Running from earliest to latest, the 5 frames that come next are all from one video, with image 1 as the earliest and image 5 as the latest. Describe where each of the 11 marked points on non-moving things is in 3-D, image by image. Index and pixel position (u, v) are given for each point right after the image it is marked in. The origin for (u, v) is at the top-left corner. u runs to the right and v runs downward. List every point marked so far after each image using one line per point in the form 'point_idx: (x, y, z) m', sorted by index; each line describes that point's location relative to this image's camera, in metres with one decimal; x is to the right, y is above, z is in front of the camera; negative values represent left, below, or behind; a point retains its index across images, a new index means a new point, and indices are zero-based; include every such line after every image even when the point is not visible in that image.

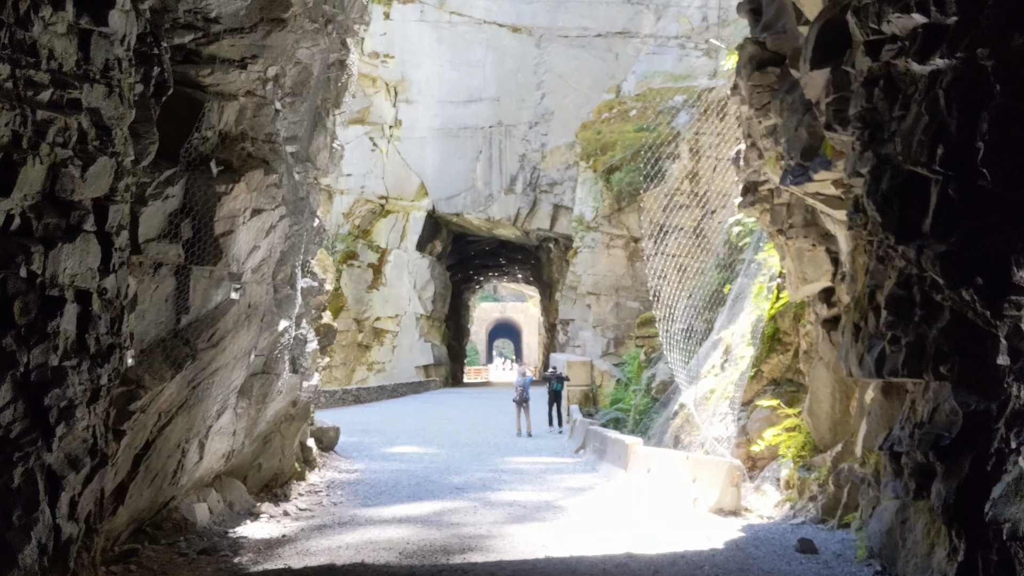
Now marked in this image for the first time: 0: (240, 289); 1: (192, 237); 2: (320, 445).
0: (-2.3, 0.0, +7.2) m
1: (-2.5, +0.4, +6.6) m
2: (-2.7, -2.2, +11.8) m
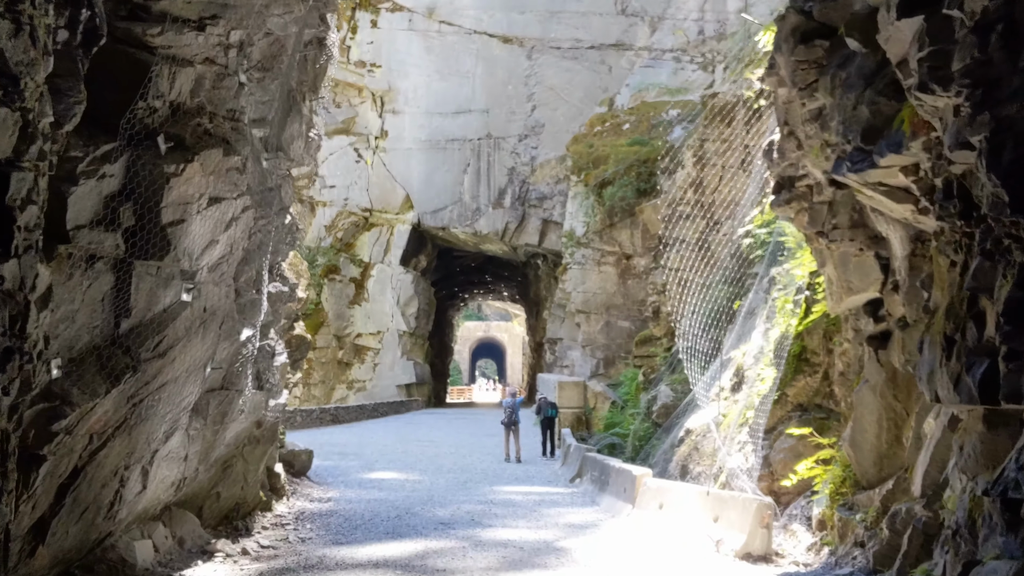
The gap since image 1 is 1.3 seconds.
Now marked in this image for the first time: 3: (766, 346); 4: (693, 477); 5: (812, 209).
0: (-2.3, 0.0, +6.2) m
1: (-2.5, +0.4, +5.6) m
2: (-2.8, -2.3, +10.7) m
3: (+3.2, -0.7, +10.4) m
4: (+2.2, -2.3, +10.1) m
5: (+2.4, +0.6, +6.6) m
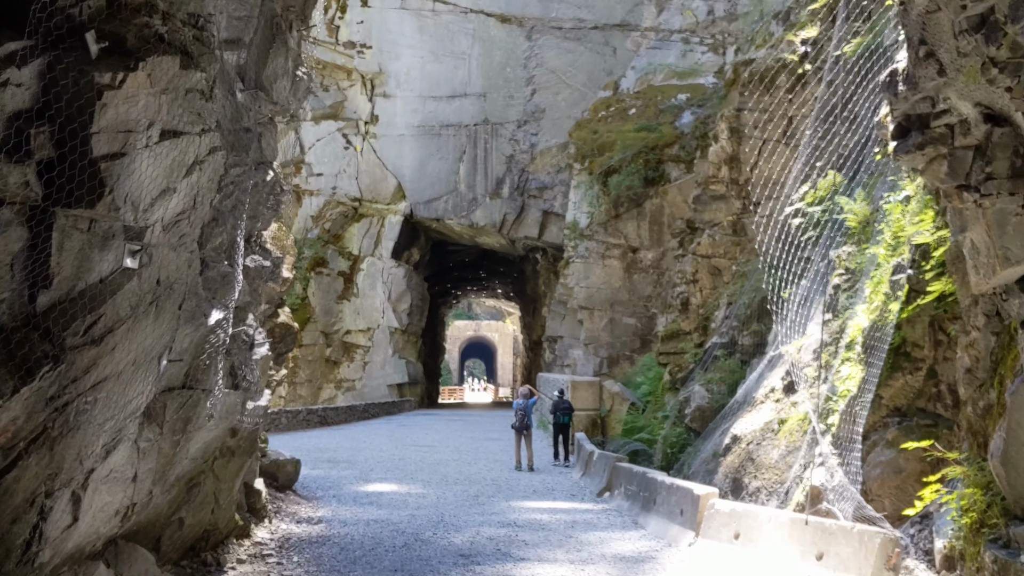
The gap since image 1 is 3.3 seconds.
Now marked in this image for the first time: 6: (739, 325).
0: (-2.0, +0.2, +4.6) m
1: (-2.2, +0.6, +4.0) m
2: (-2.6, -2.1, +9.1) m
3: (+3.5, -0.5, +8.9) m
4: (+2.4, -2.1, +8.6) m
5: (+2.7, +0.8, +5.1) m
6: (+3.1, -0.5, +11.6) m
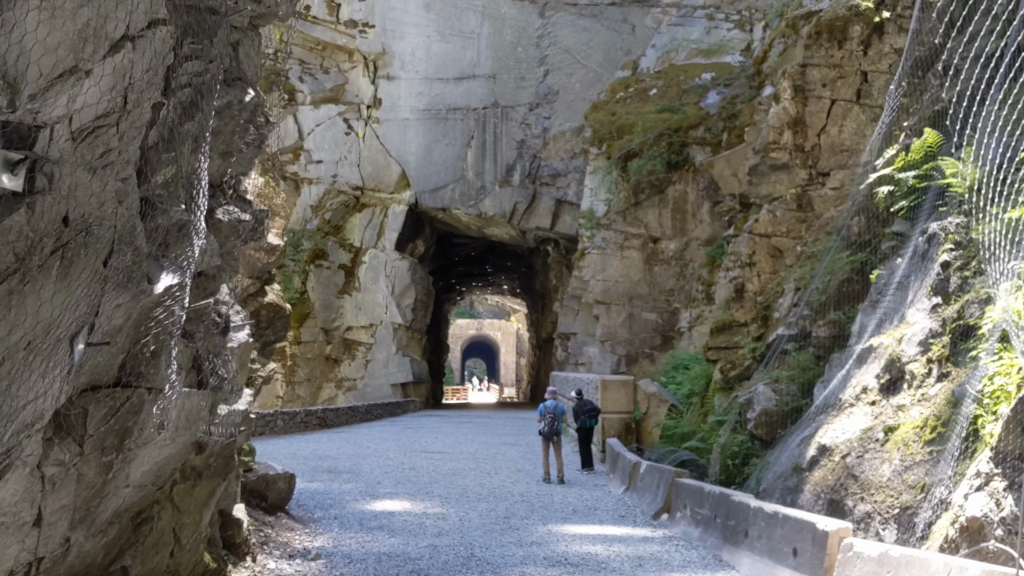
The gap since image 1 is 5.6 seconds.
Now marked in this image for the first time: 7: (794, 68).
0: (-1.6, +0.4, +2.9) m
1: (-1.8, +0.8, +2.3) m
2: (-2.2, -1.9, +7.3) m
3: (+3.8, -0.3, +7.2) m
4: (+2.8, -1.9, +6.9) m
5: (+3.1, +1.0, +3.4) m
6: (+3.5, -0.3, +9.9) m
7: (+3.7, +2.9, +11.2) m
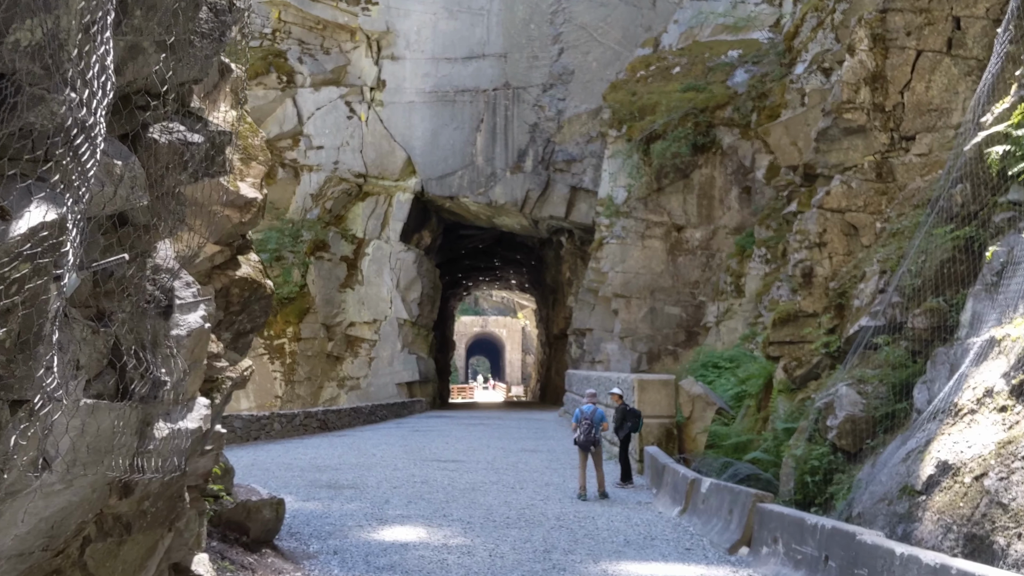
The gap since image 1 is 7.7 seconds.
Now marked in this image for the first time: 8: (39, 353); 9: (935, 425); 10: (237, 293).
0: (-1.3, +0.5, +1.3) m
1: (-1.5, +1.0, +0.7) m
2: (-1.9, -1.7, +5.8) m
3: (+4.2, -0.2, +5.6) m
4: (+3.1, -1.7, +5.3) m
5: (+3.4, +1.2, +1.8) m
6: (+3.8, -0.1, +8.4) m
7: (+4.1, +3.1, +9.6) m
8: (-1.3, -0.2, +2.4) m
9: (+3.5, -1.1, +6.9) m
10: (-1.6, 0.0, +4.8) m
